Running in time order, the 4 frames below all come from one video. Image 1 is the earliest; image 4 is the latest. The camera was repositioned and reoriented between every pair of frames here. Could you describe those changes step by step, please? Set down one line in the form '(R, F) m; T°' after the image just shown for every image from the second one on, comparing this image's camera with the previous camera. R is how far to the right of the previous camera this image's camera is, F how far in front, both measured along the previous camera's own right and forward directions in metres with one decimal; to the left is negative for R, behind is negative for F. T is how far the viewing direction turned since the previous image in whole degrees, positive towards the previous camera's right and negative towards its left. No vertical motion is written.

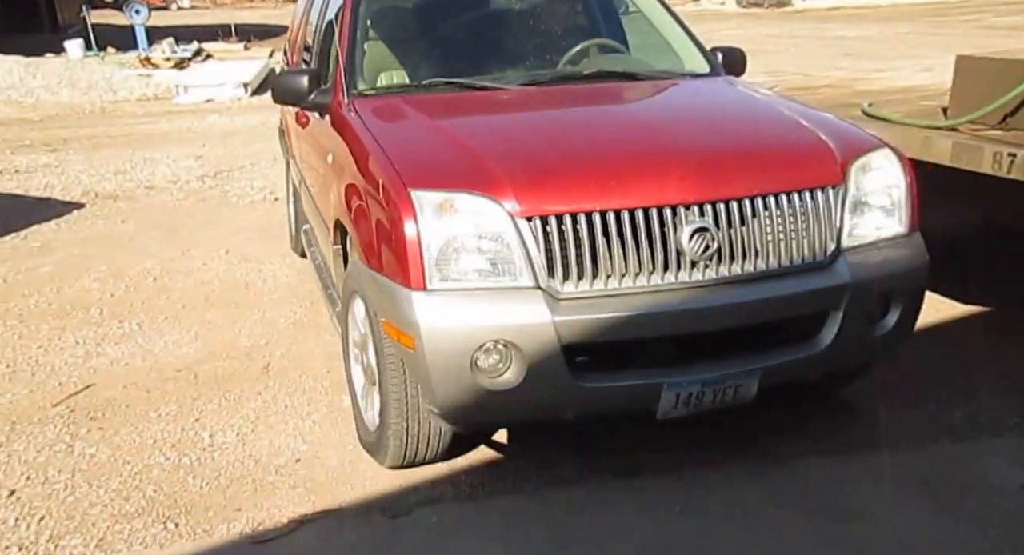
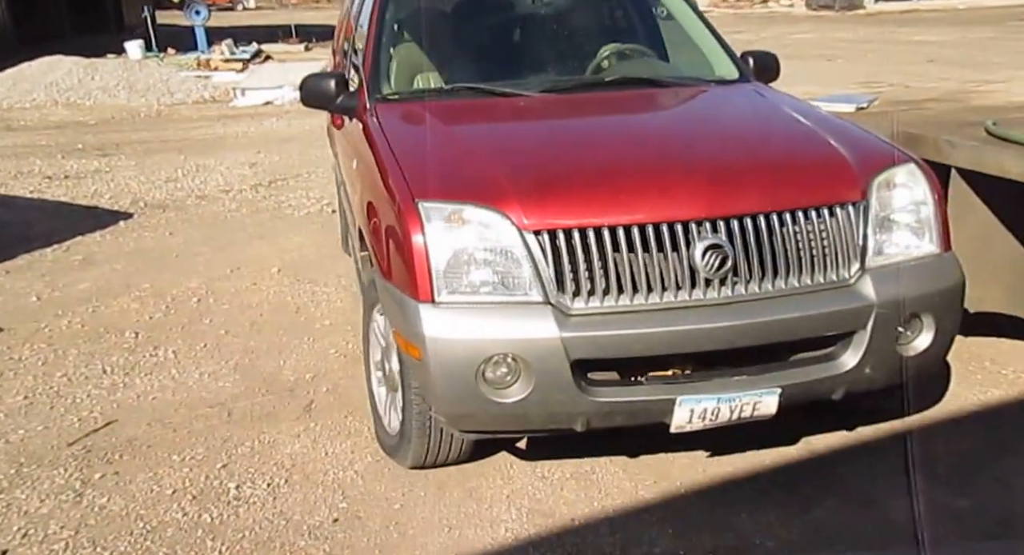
(0.0, +0.4) m; -3°
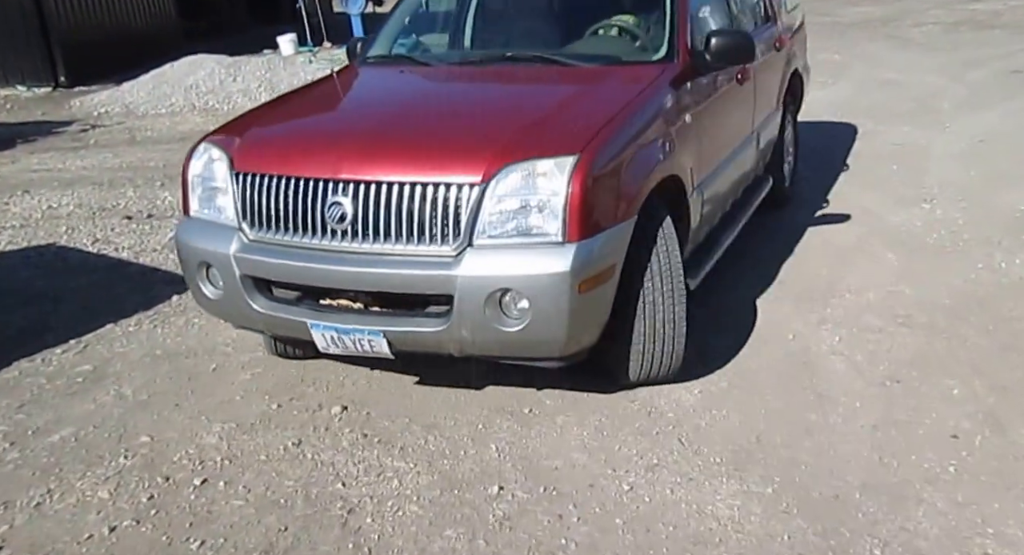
(-0.1, +2.3) m; -10°
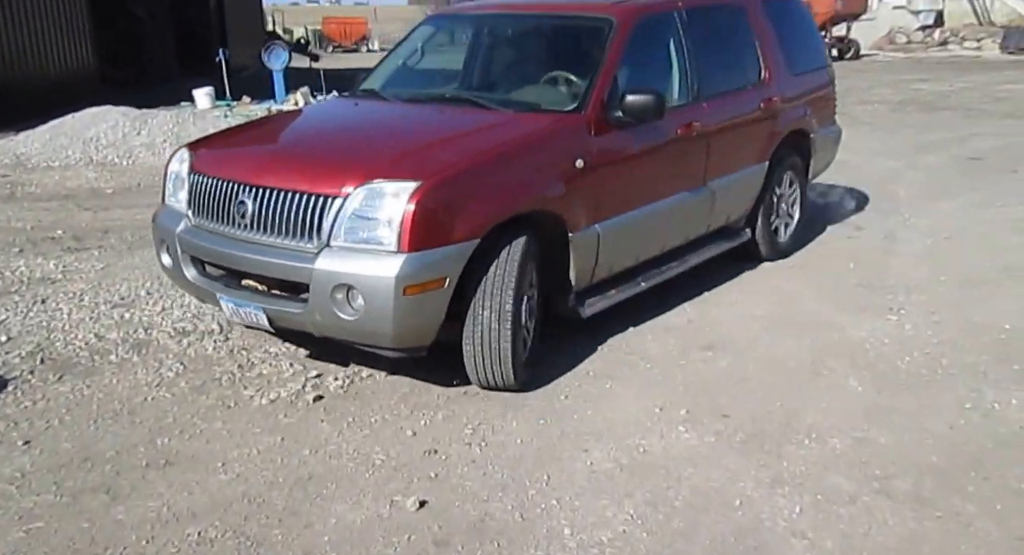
(+0.2, +0.9) m; +3°
